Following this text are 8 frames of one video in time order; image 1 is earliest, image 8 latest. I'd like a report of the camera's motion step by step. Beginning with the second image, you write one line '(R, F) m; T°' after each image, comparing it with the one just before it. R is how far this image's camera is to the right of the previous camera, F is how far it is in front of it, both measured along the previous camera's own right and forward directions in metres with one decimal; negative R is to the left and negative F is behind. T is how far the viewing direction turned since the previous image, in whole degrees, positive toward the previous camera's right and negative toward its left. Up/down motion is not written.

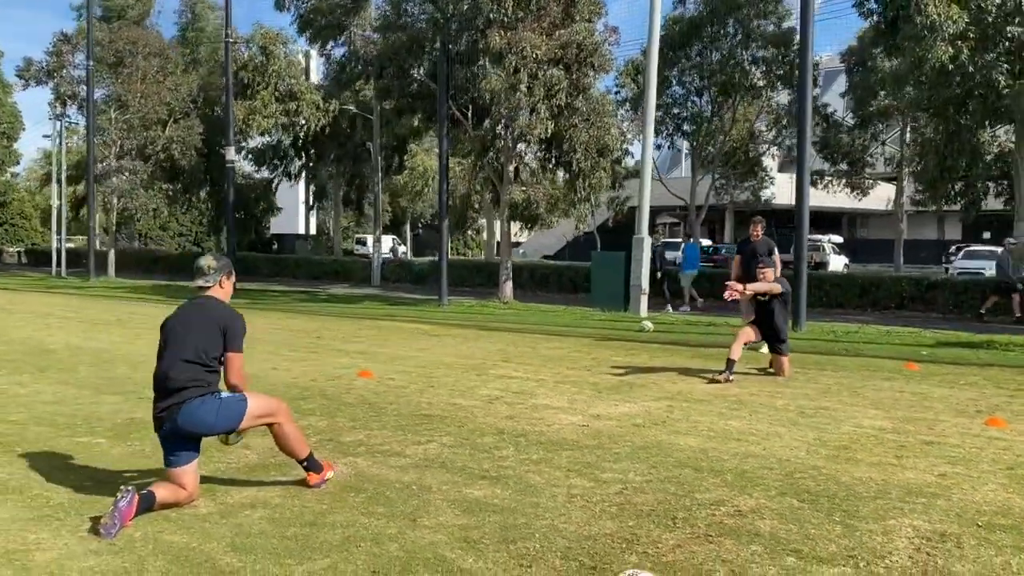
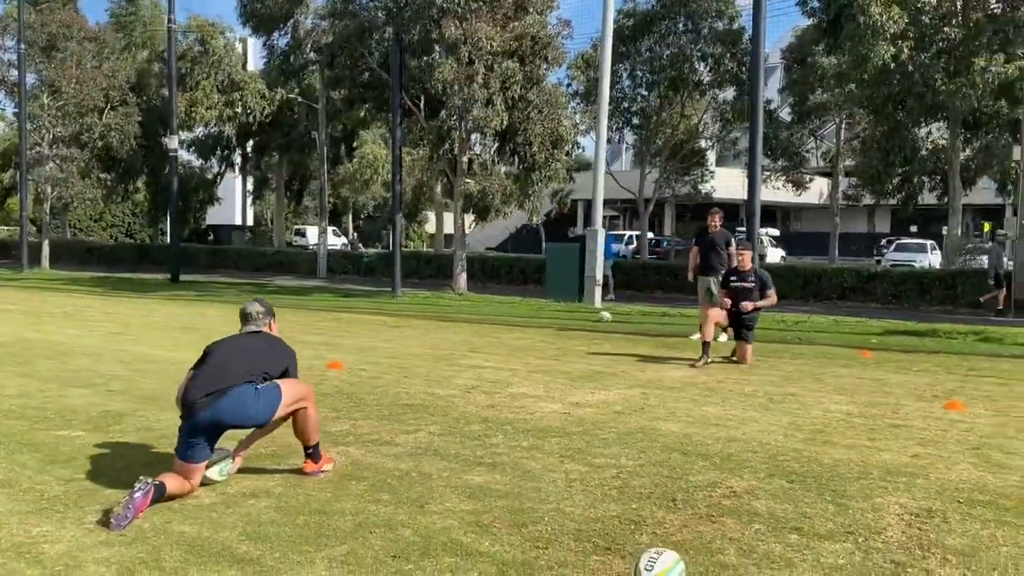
(-0.4, -0.1) m; +4°
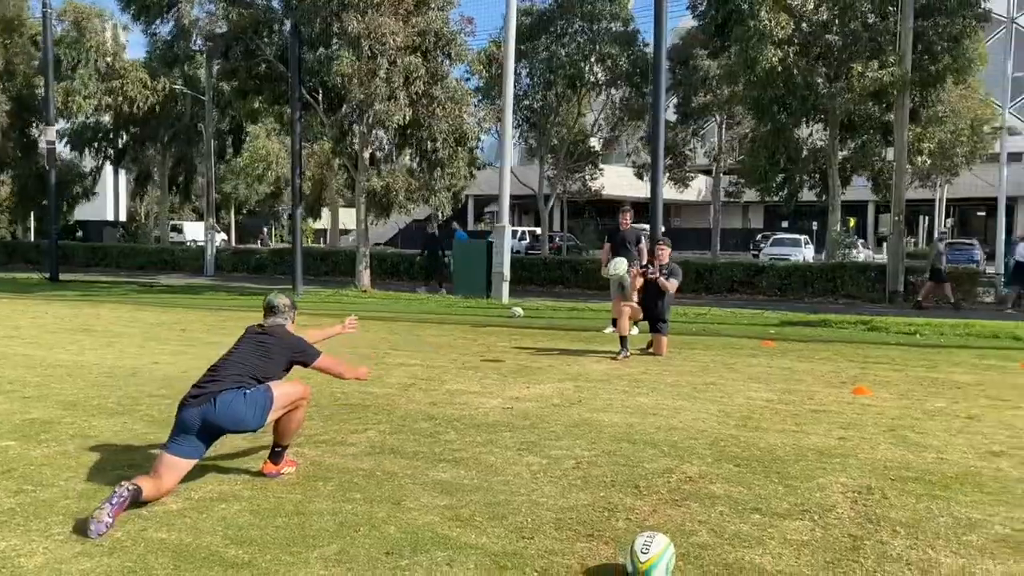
(-0.5, -0.1) m; +7°
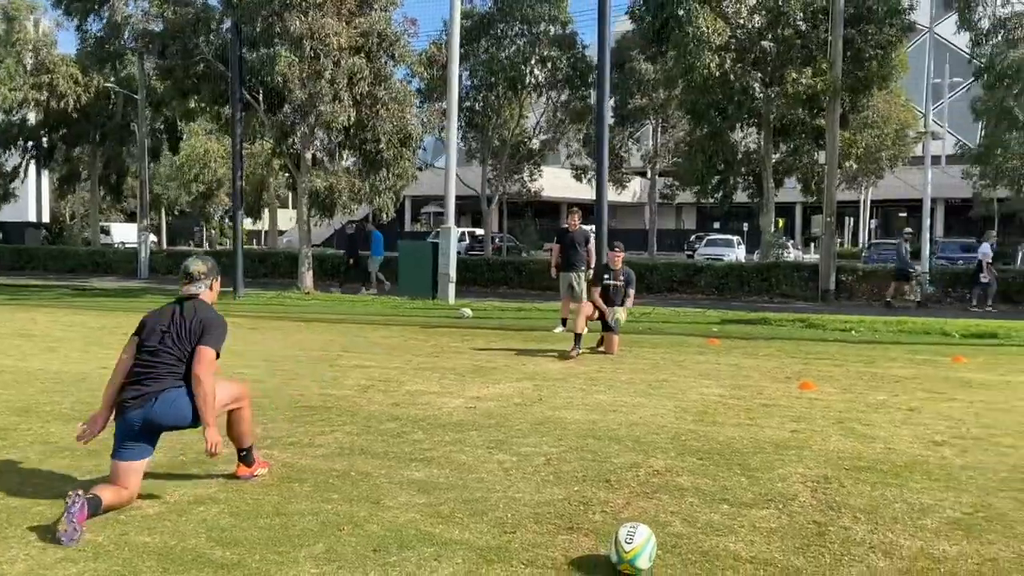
(-0.2, -0.1) m; +4°
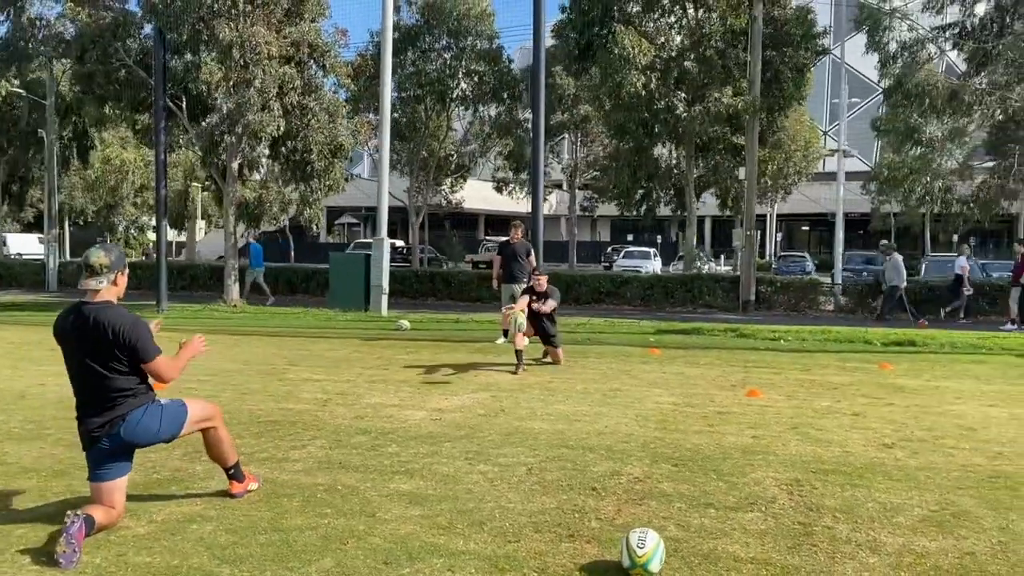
(-0.5, -0.1) m; +6°
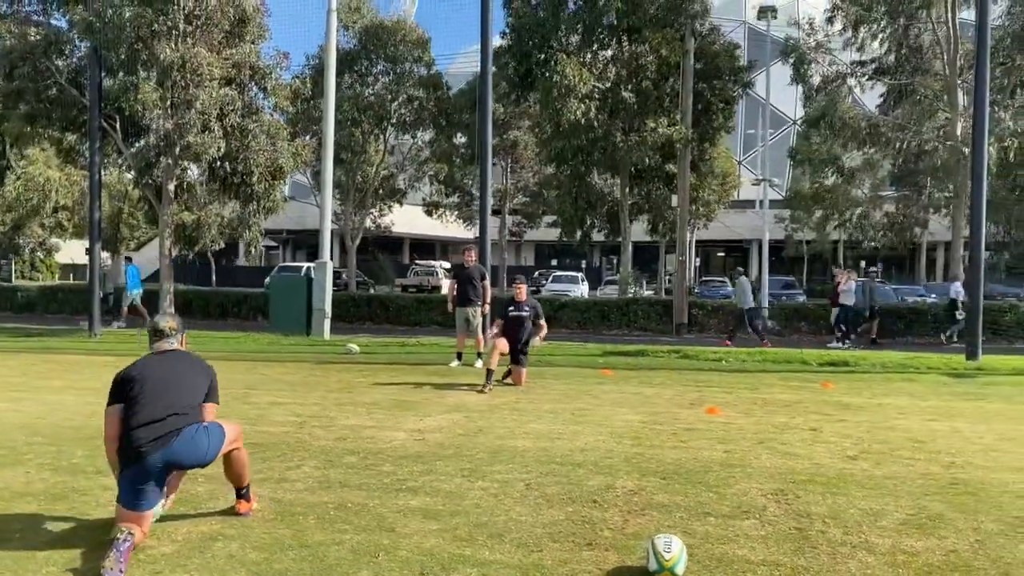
(-0.6, -0.2) m; +5°
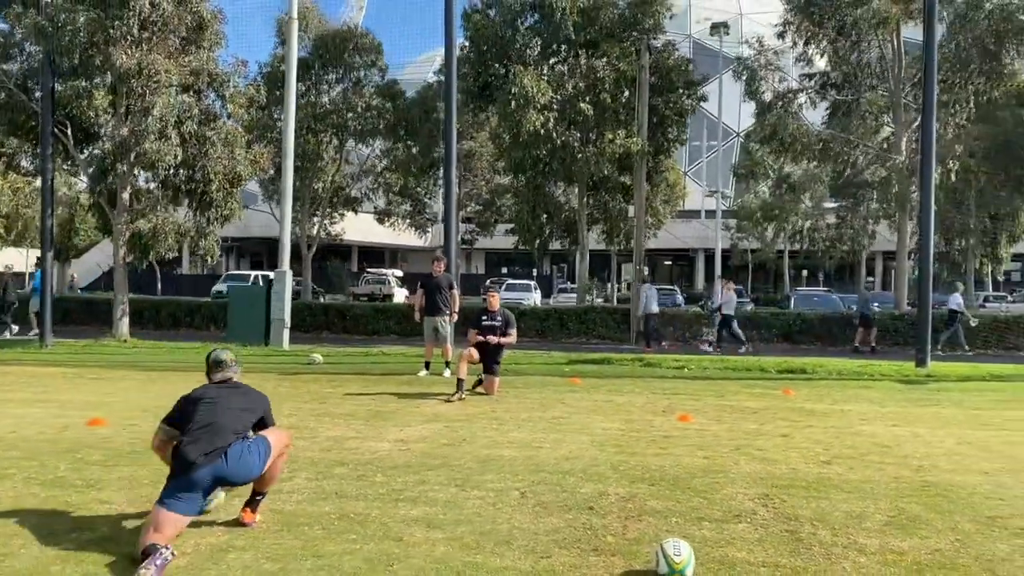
(-0.4, -0.1) m; +3°
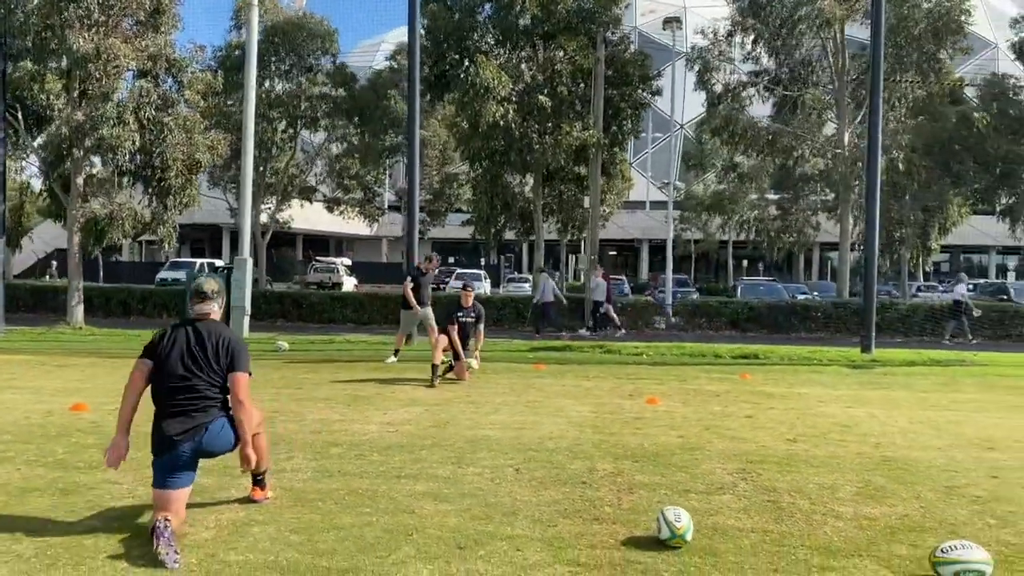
(-0.4, -0.3) m; +4°
